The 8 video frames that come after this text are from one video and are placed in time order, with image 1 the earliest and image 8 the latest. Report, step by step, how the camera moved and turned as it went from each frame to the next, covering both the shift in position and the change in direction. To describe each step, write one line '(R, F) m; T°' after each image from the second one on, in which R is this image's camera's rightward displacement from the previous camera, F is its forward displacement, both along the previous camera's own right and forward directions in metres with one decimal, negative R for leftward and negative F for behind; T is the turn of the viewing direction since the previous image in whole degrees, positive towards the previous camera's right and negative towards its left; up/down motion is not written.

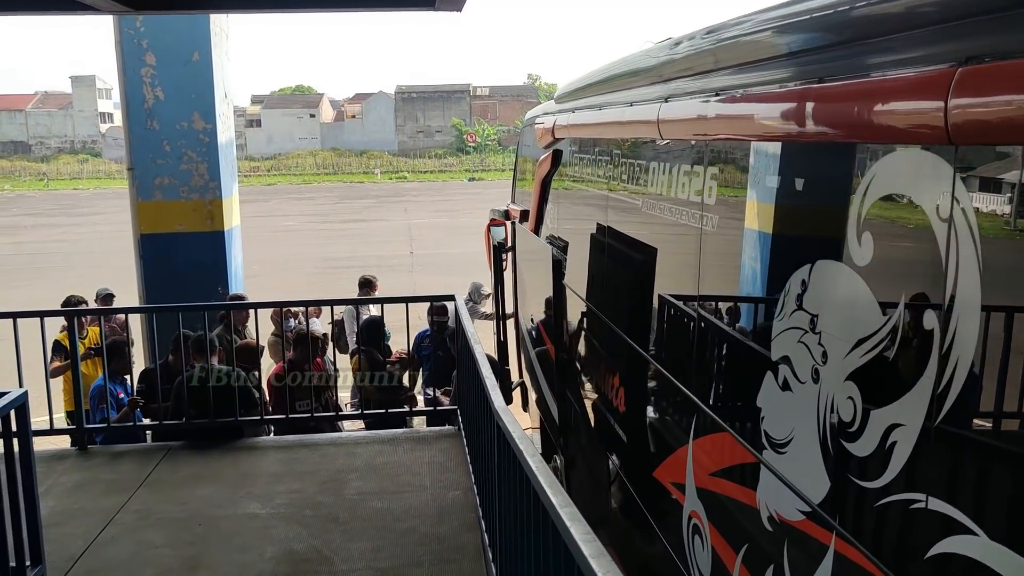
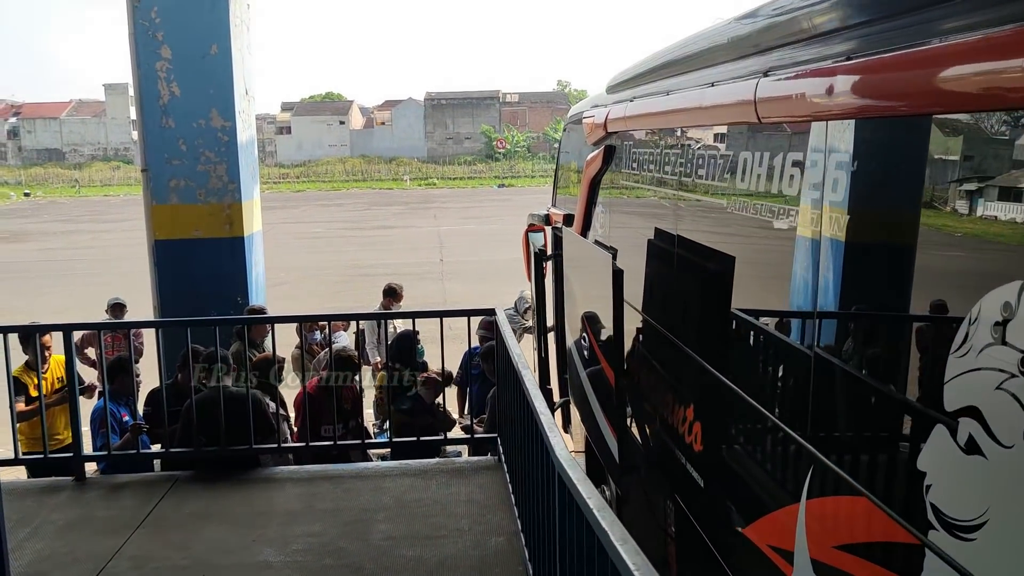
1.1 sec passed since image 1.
(-0.1, +0.6) m; -2°
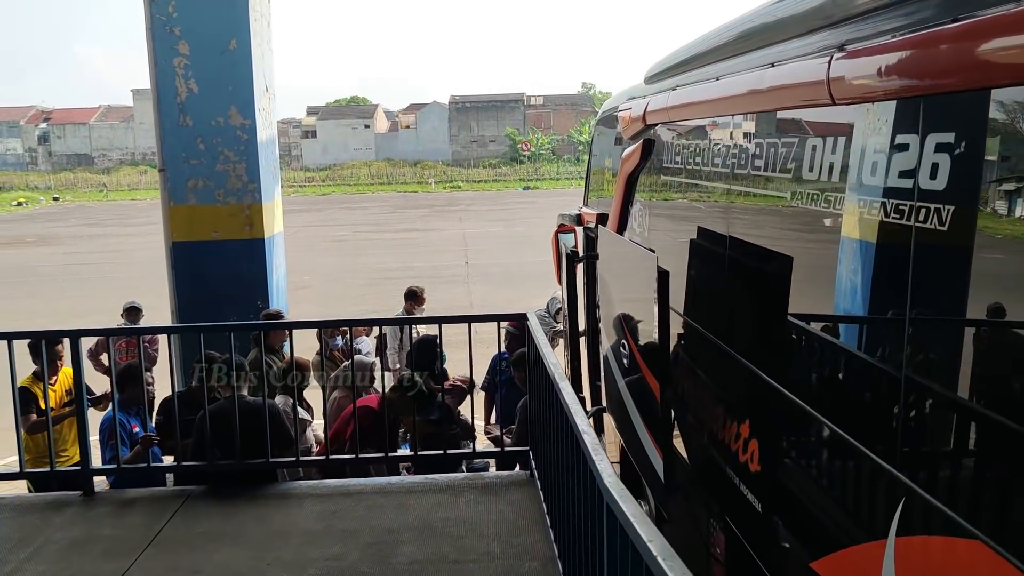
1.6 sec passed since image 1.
(0.0, +0.3) m; -1°
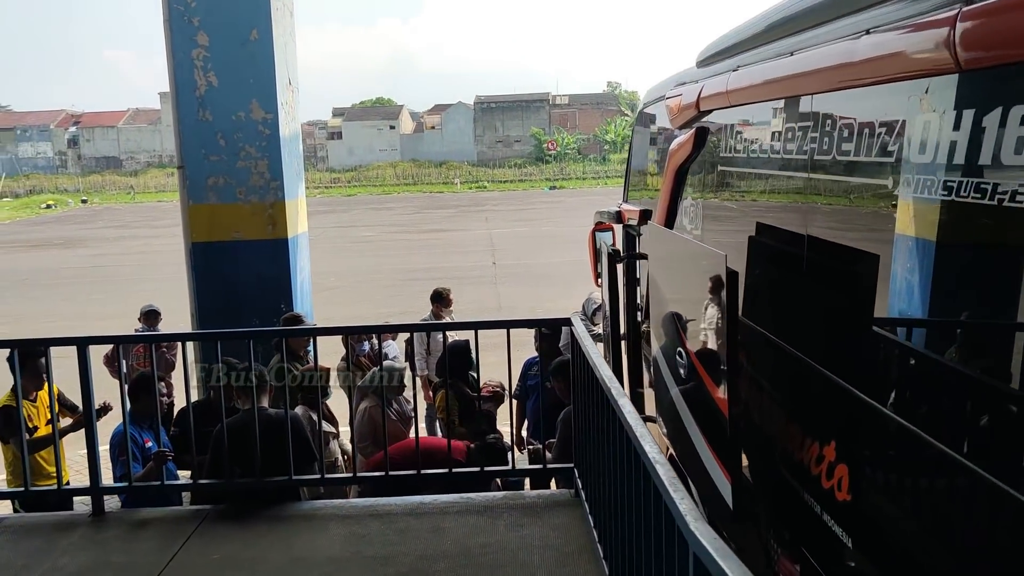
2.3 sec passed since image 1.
(-0.1, +0.4) m; -2°
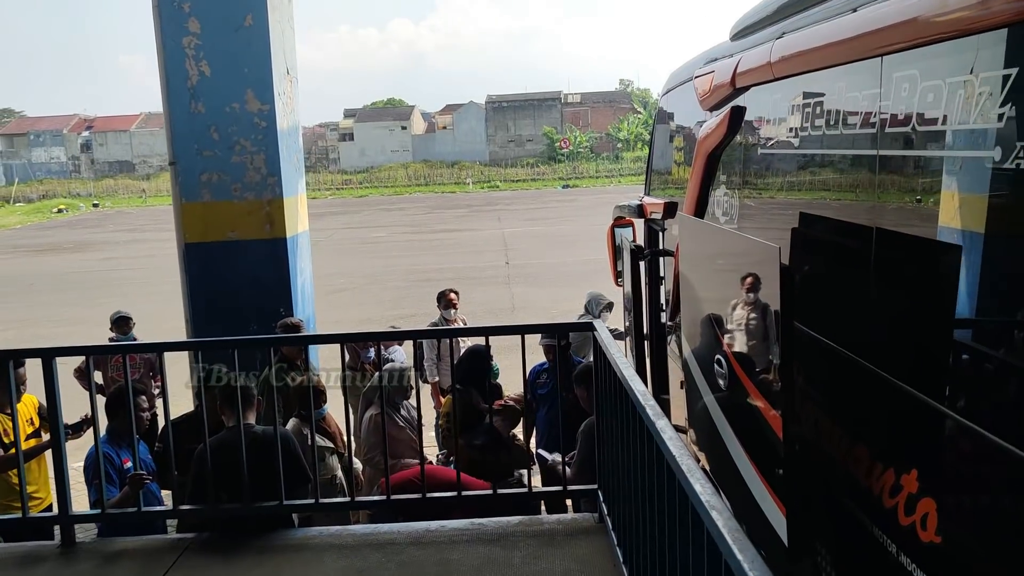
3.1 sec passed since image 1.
(0.0, +0.5) m; -1°
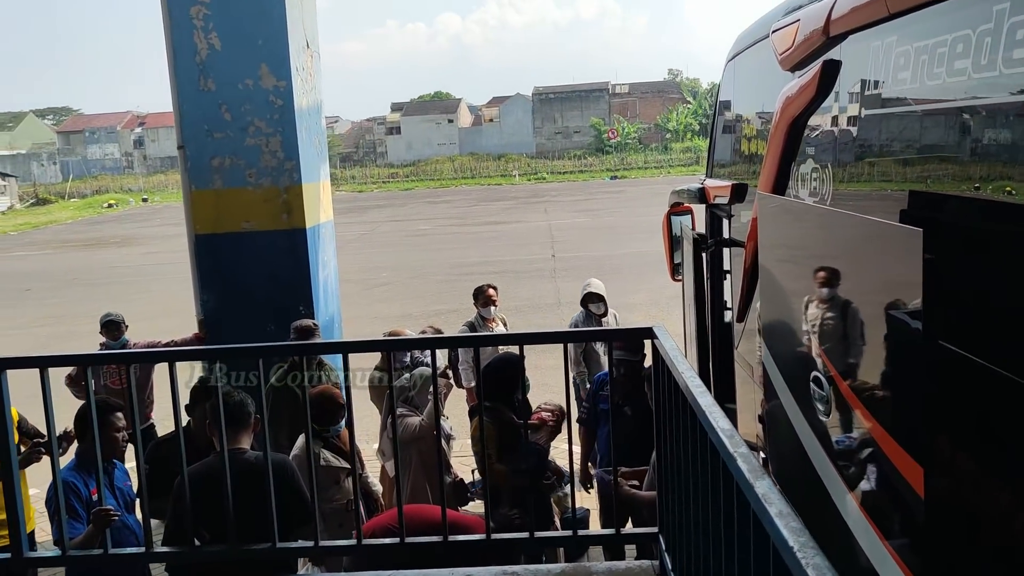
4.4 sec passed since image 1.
(0.0, +0.7) m; -3°
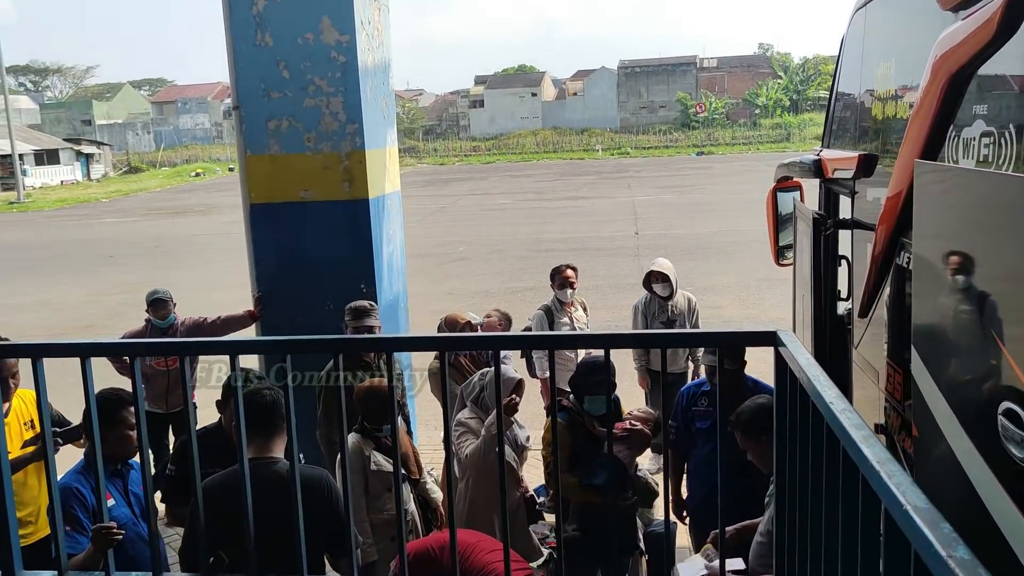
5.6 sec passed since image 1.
(0.0, +0.6) m; -5°
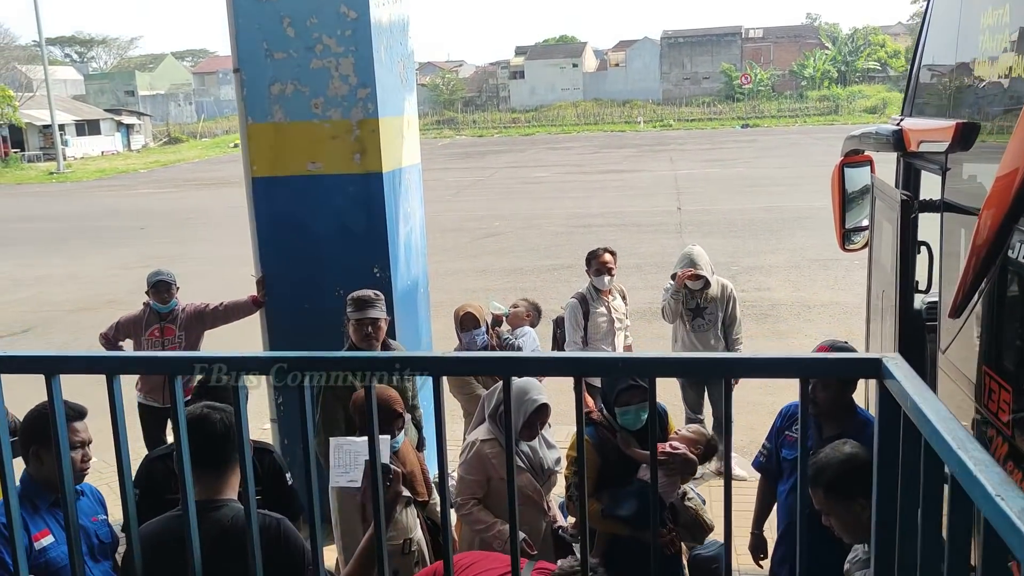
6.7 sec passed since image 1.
(0.0, +0.6) m; -2°
